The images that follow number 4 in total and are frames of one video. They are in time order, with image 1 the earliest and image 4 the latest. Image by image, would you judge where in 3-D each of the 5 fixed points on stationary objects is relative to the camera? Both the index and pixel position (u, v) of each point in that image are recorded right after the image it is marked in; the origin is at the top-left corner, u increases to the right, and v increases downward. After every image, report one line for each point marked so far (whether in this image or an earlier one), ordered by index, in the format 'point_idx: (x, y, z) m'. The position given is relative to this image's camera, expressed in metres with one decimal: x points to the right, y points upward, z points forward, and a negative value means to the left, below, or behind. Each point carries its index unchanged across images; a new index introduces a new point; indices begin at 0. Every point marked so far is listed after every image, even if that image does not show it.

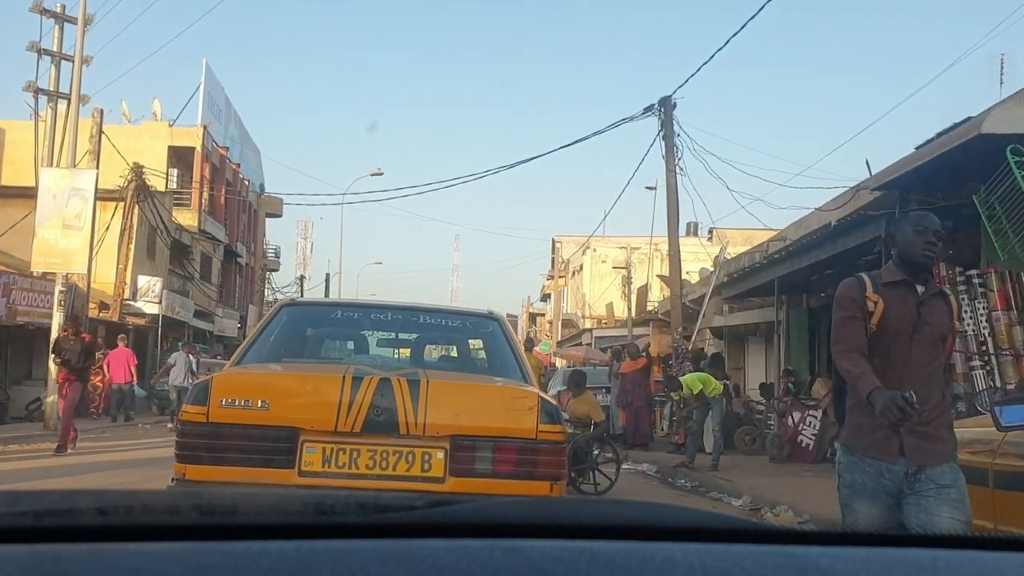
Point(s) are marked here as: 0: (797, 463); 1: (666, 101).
0: (+3.6, -2.2, +11.9) m
1: (+2.5, +3.1, +15.7) m
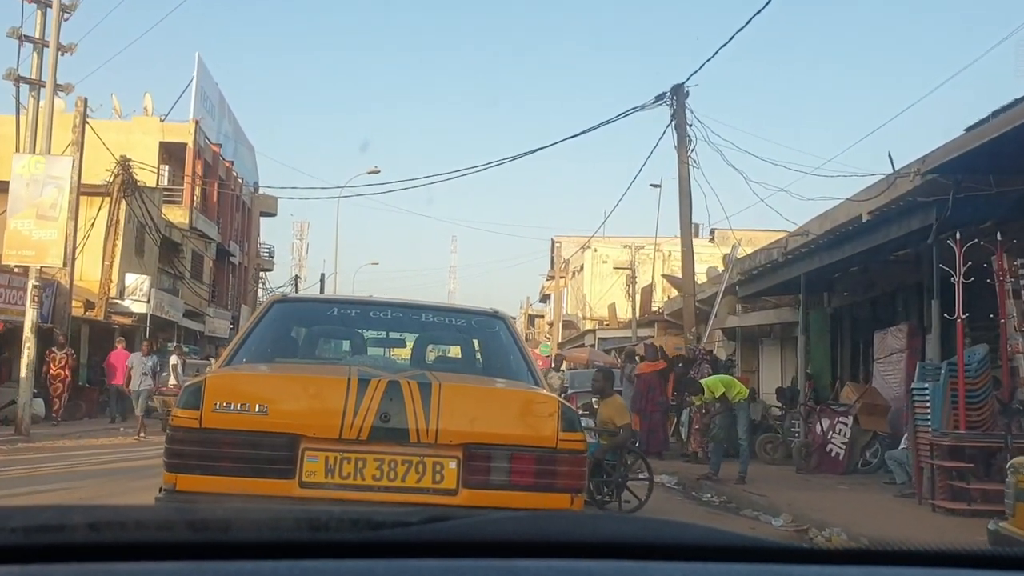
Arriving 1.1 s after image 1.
0: (+3.6, -2.2, +11.1) m
1: (+2.6, +3.1, +14.9) m
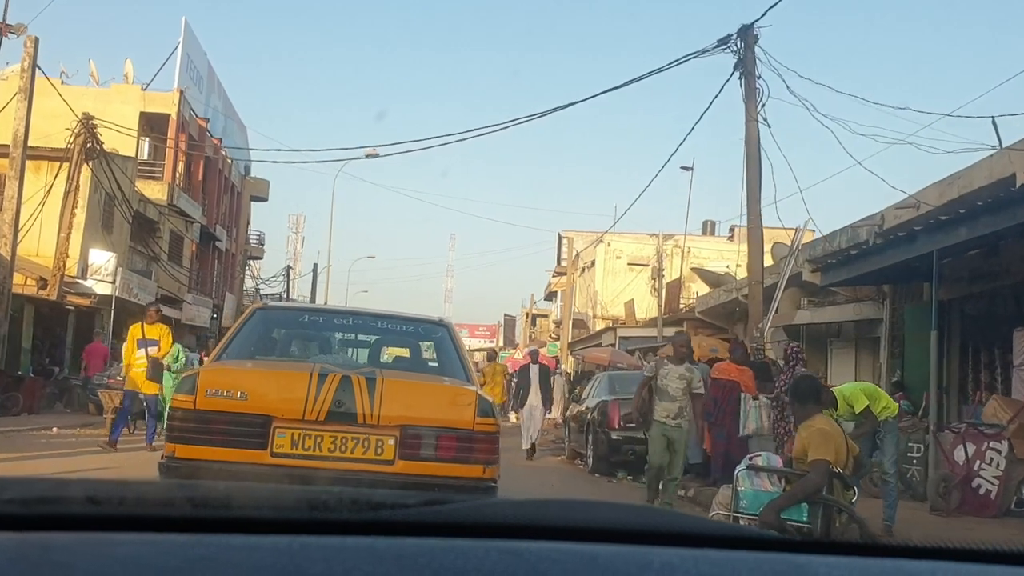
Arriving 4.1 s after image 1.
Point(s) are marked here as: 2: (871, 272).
0: (+3.9, -2.0, +8.4) m
1: (+3.0, +3.3, +12.3) m
2: (+4.4, +0.2, +11.9) m
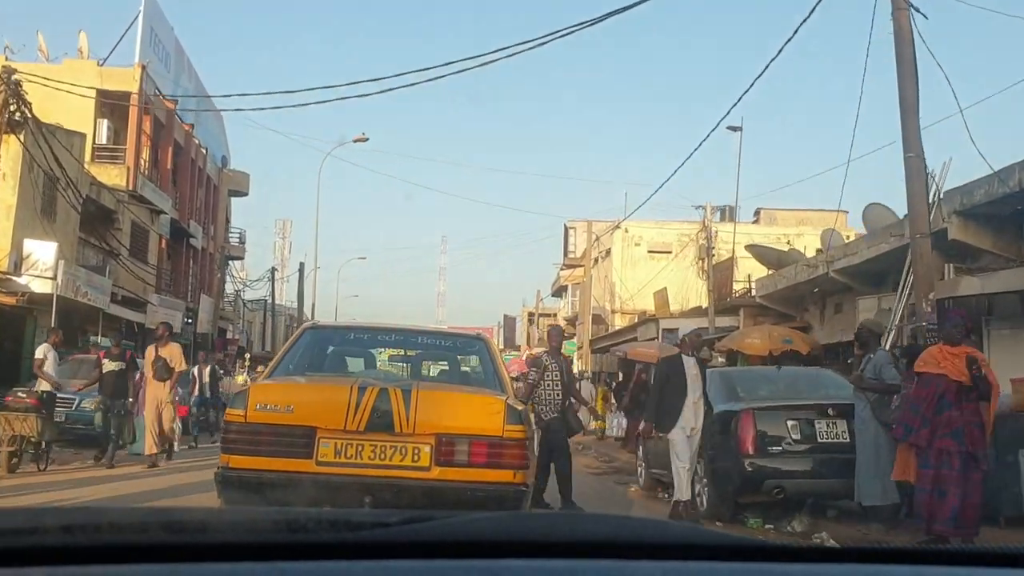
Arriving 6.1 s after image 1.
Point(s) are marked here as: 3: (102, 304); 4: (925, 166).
0: (+4.5, -1.6, +4.9) m
1: (+3.4, +3.7, +8.8) m
2: (+4.9, +0.6, +8.4) m
3: (-8.5, -0.3, +19.8) m
4: (+3.5, +1.1, +8.3) m
